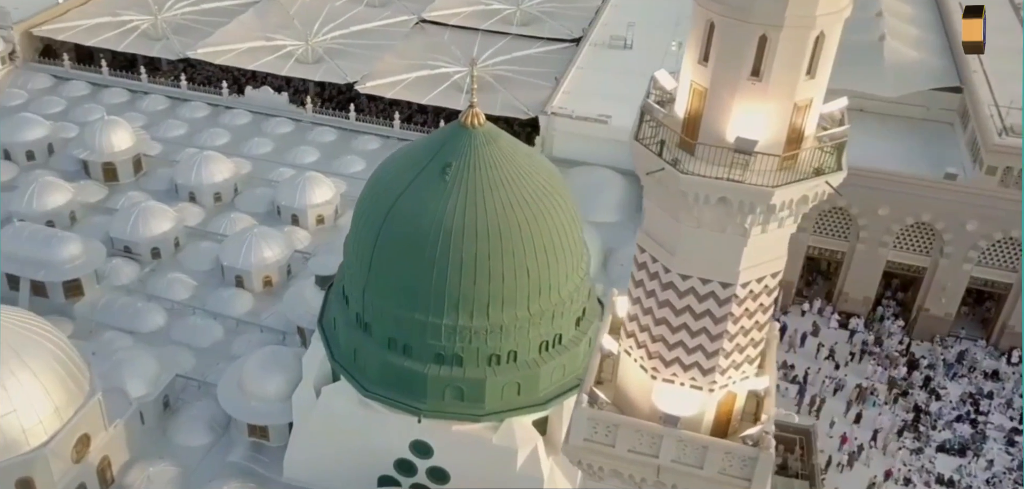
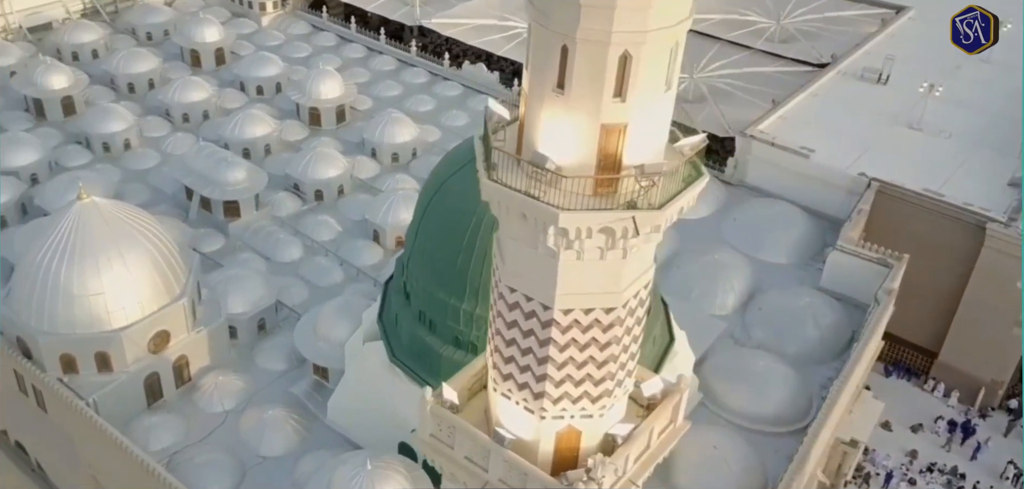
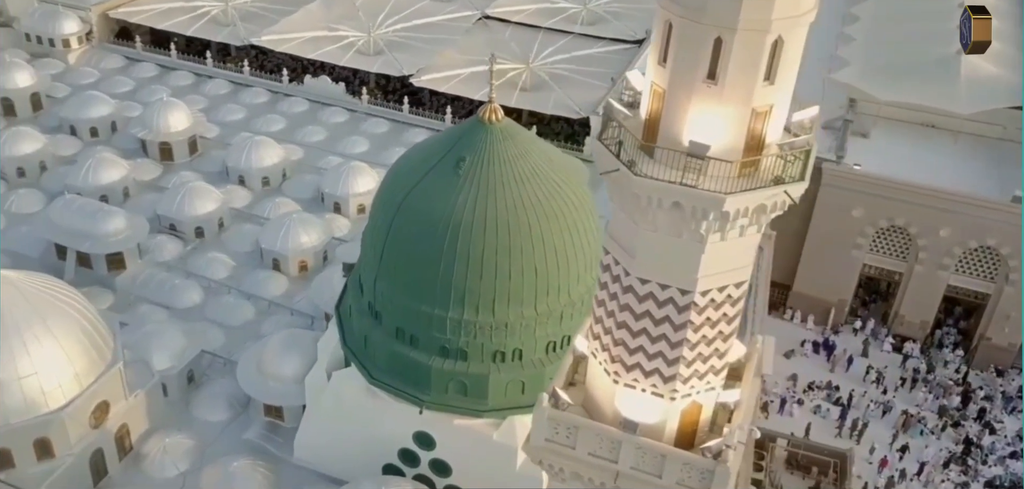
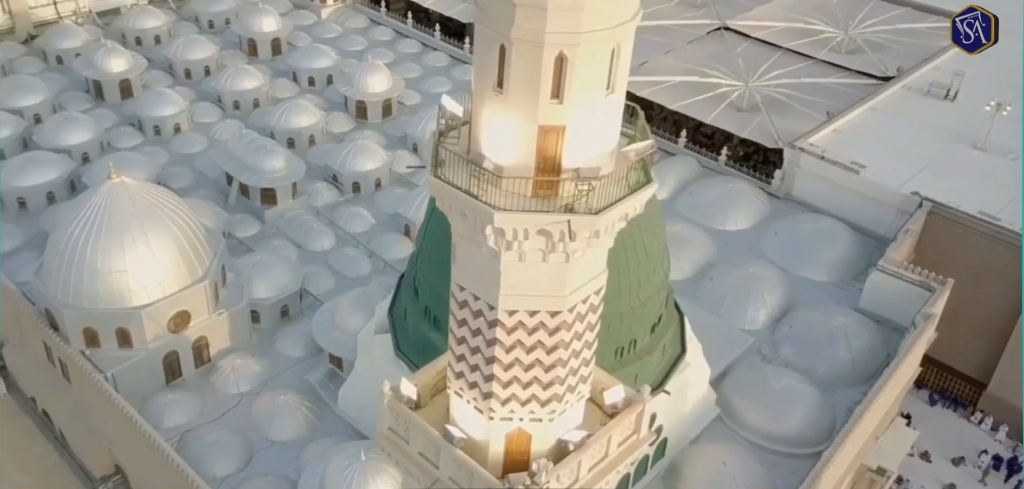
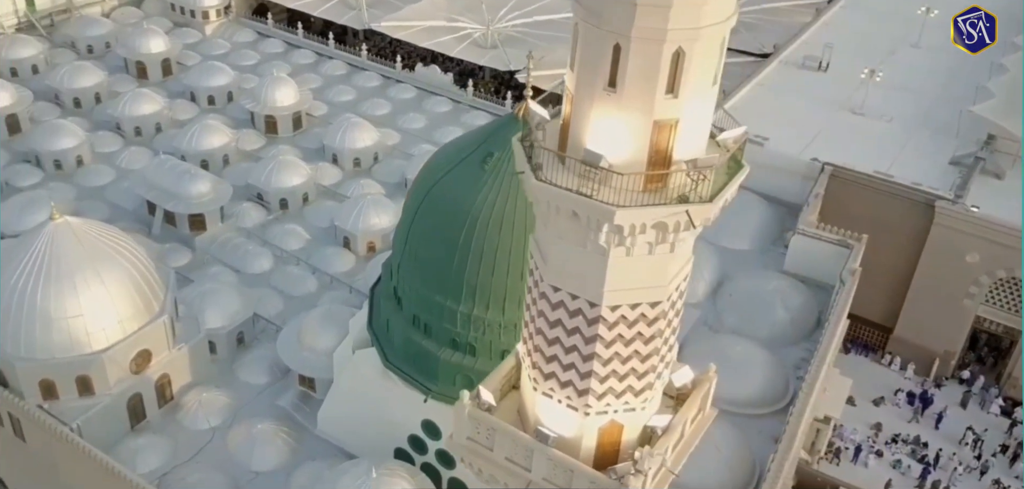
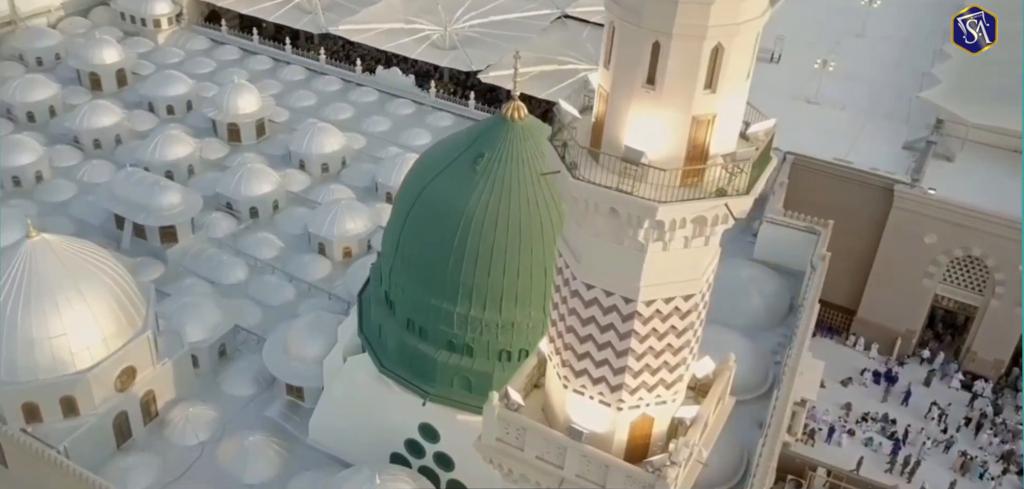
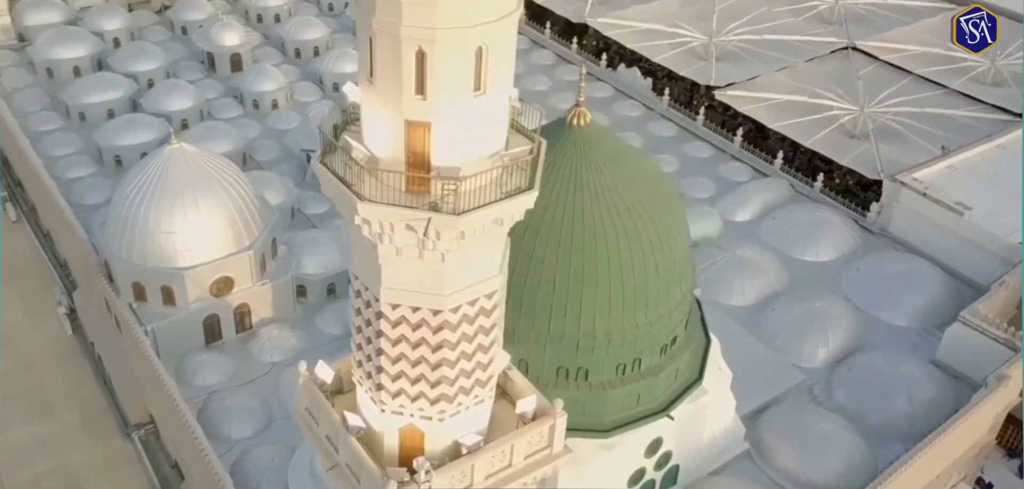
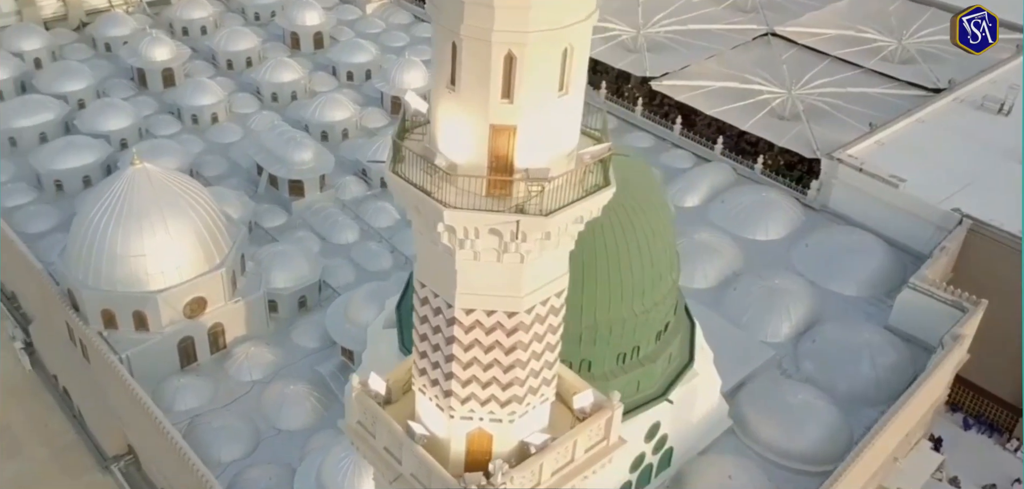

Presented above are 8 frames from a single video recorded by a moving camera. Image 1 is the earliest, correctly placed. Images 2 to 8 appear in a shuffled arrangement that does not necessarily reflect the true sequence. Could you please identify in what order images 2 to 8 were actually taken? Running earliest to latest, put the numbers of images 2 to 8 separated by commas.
3, 6, 5, 2, 4, 8, 7
